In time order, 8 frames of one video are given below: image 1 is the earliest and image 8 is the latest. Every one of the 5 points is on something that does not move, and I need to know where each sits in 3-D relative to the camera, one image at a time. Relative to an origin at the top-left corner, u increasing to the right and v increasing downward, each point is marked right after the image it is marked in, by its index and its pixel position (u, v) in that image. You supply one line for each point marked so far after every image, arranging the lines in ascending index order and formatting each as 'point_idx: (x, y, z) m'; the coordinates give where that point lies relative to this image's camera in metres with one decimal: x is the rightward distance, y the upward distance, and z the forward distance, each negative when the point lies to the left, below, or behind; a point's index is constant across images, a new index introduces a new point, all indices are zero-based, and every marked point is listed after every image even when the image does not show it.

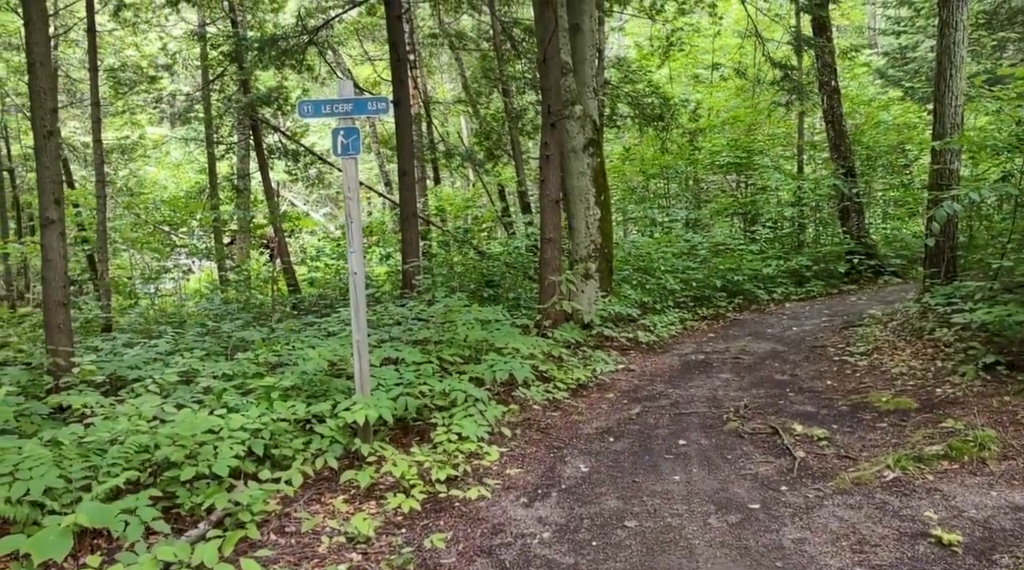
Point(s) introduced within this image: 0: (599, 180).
0: (+0.9, +1.1, +9.3) m
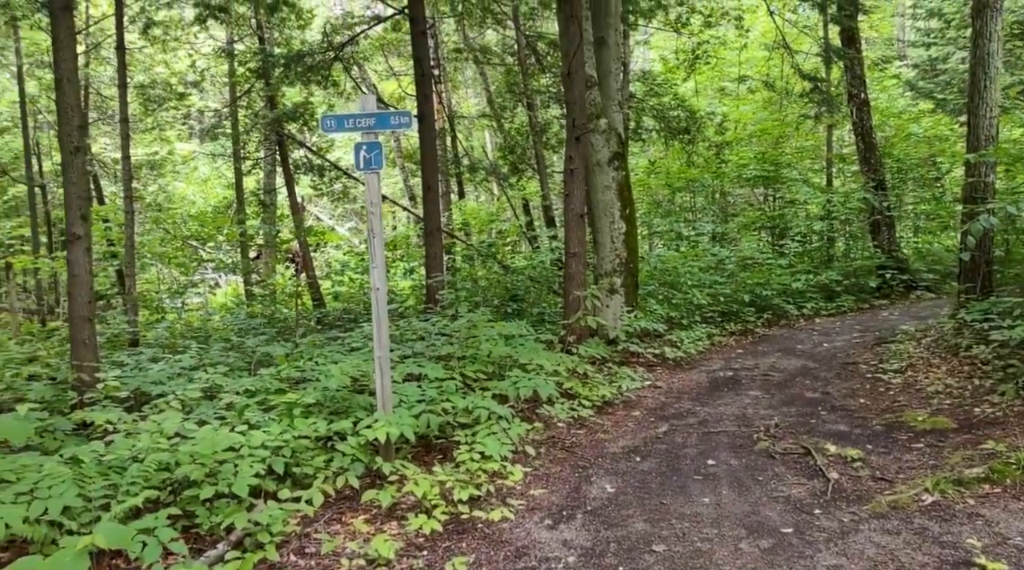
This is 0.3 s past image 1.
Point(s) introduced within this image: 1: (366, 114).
0: (+1.2, +1.0, +9.2) m
1: (-1.1, +1.2, +6.2) m
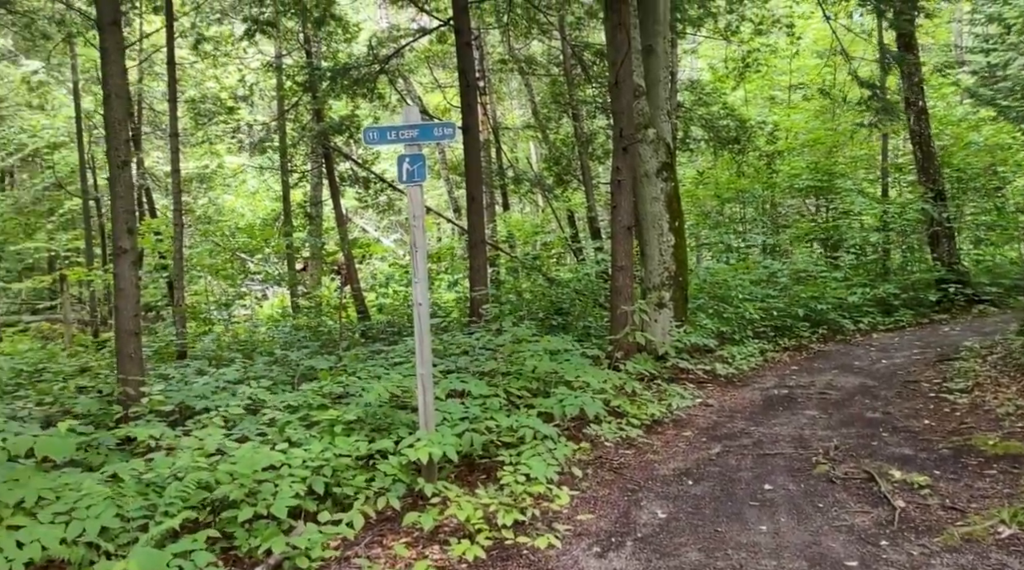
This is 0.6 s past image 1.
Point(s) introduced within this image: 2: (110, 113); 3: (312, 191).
0: (+1.7, +0.8, +9.0) m
1: (-0.7, +1.1, +6.1) m
2: (-3.1, +1.3, +6.7) m
3: (-3.6, +1.7, +15.8) m
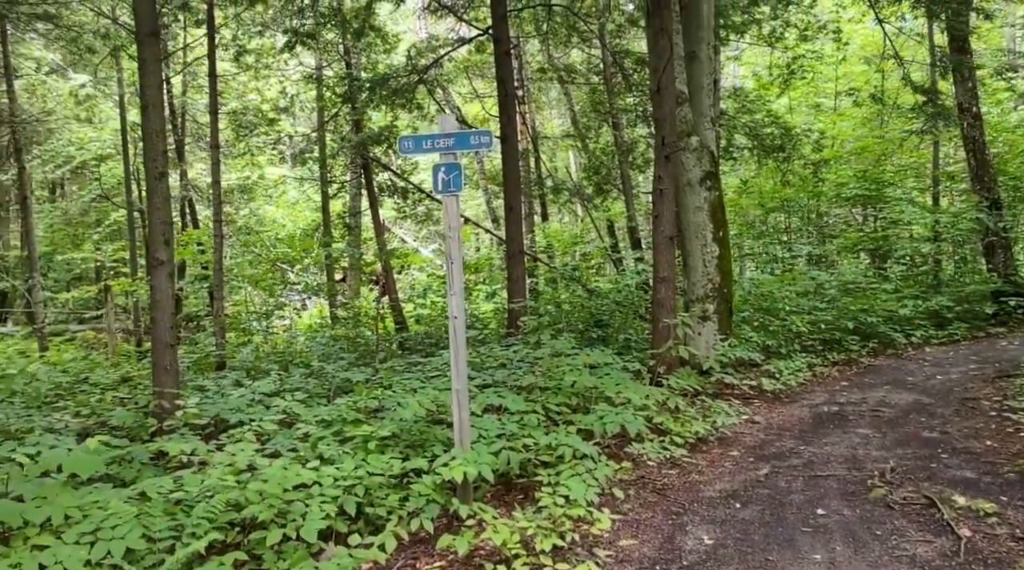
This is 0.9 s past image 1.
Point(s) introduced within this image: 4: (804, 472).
0: (+2.1, +0.7, +8.8) m
1: (-0.5, +1.0, +6.0) m
2: (-2.8, +1.2, +6.6) m
3: (-2.9, +1.5, +15.8) m
4: (+1.9, -1.2, +5.8) m
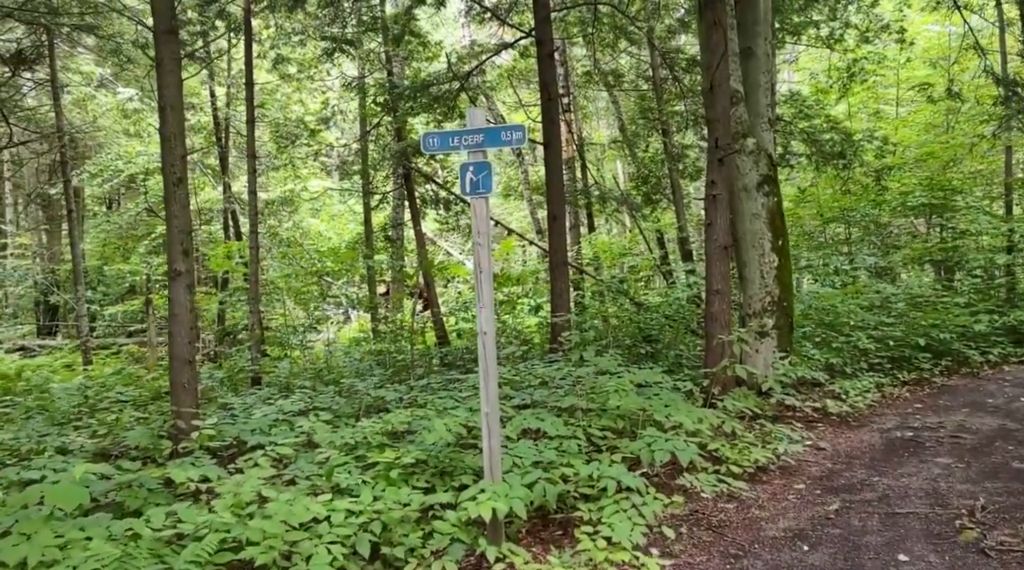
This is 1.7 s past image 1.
0: (+2.4, +0.6, +8.1) m
1: (-0.2, +1.0, +5.5) m
2: (-2.5, +1.1, +6.3) m
3: (-2.1, +1.3, +15.5) m
4: (+2.2, -1.3, +5.2) m
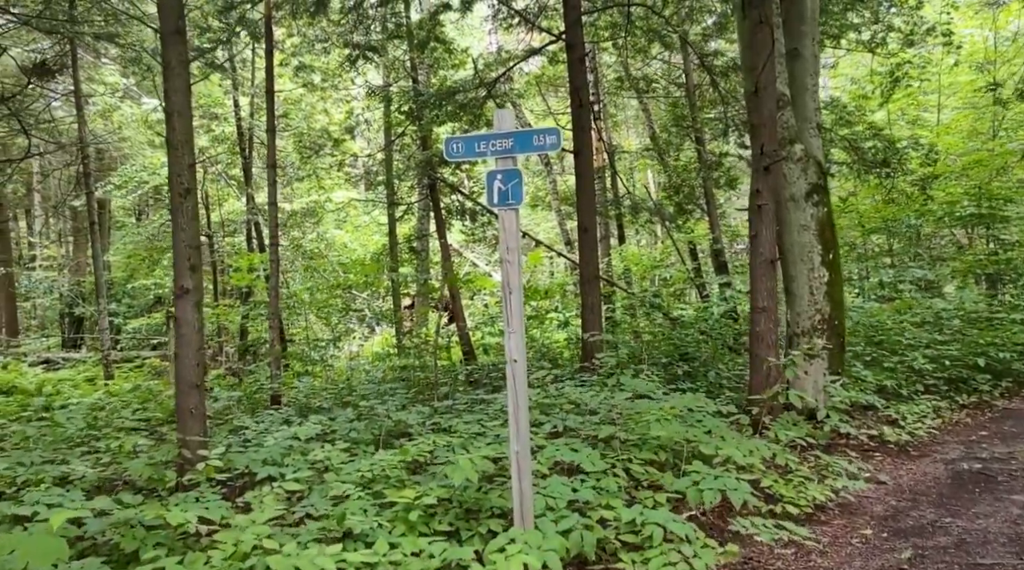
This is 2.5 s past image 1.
0: (+2.7, +0.4, +7.6) m
1: (0.0, +0.9, +5.1) m
2: (-2.3, +1.0, +5.9) m
3: (-1.6, +1.0, +15.0) m
4: (+2.3, -1.4, +4.6) m
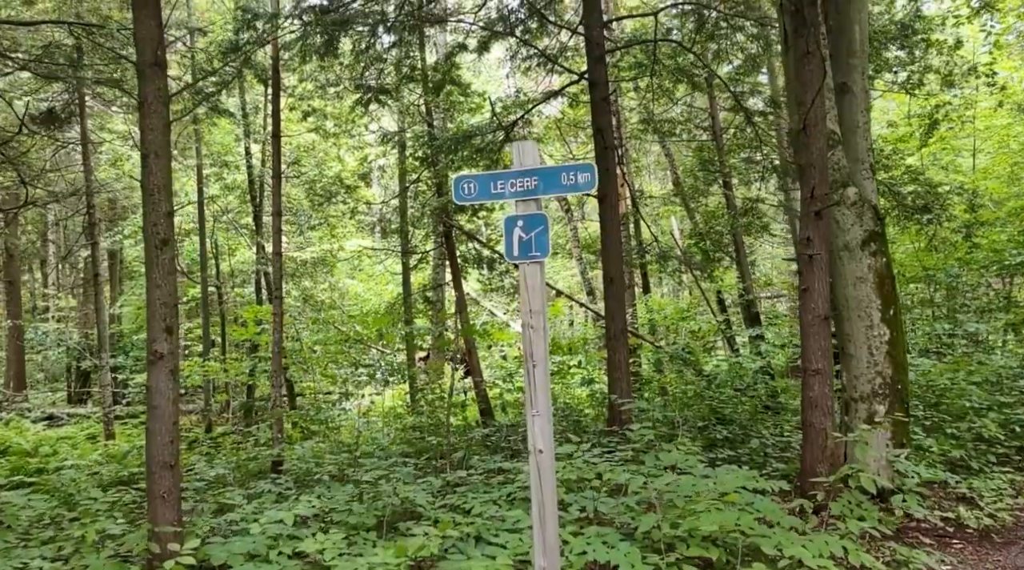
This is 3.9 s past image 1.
0: (+2.9, 0.0, +6.8) m
1: (+0.1, +0.5, +4.3) m
2: (-2.2, +0.6, +5.2) m
3: (-1.3, +0.2, +14.3) m
4: (+2.5, -1.7, +3.7) m
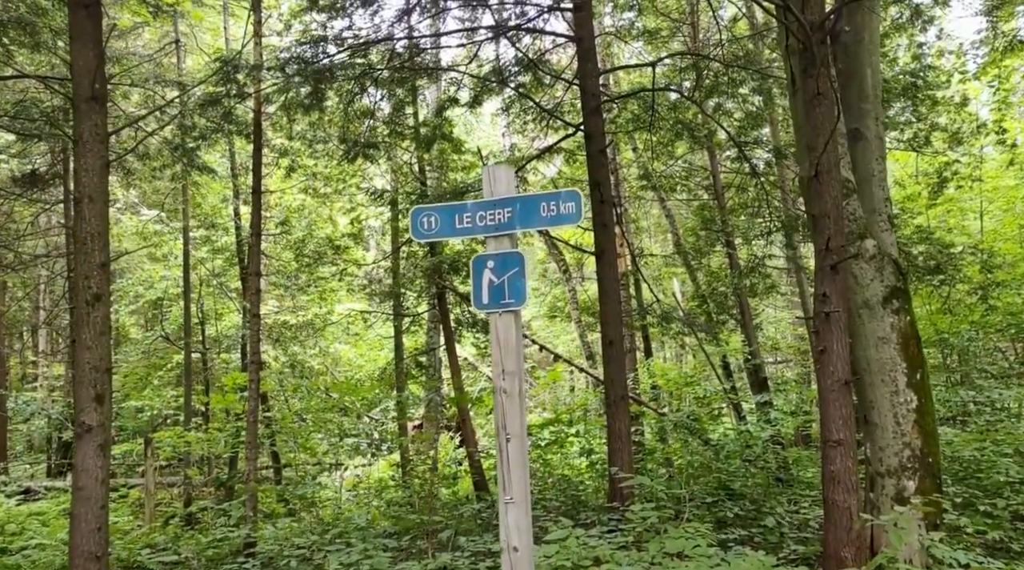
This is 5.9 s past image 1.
0: (+2.8, -0.5, +6.1) m
1: (0.0, +0.3, +3.8) m
2: (-2.3, +0.3, +4.7) m
3: (-1.4, -0.8, +13.7) m
4: (+2.4, -1.9, +3.0) m
